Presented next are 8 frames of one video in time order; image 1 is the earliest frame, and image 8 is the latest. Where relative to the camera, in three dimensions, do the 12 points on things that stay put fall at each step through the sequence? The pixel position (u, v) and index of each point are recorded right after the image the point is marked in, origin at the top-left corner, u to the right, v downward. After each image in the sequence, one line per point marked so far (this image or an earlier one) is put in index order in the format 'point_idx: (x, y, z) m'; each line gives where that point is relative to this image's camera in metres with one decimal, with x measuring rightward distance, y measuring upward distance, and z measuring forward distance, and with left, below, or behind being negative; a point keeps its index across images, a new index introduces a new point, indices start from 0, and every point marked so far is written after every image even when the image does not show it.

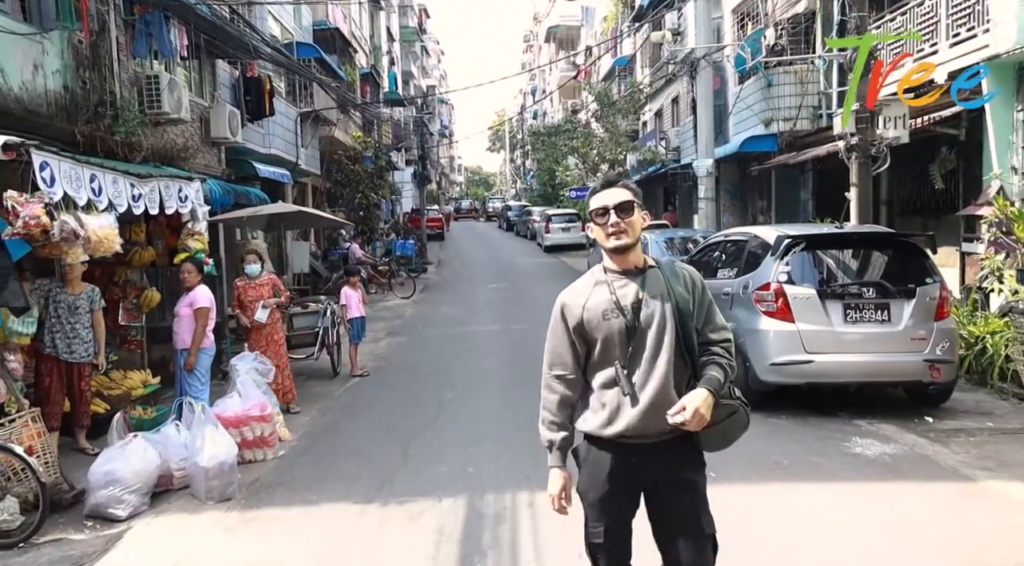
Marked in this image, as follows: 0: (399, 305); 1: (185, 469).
0: (-2.3, -0.5, +17.2) m
1: (-2.2, -1.2, +5.6) m
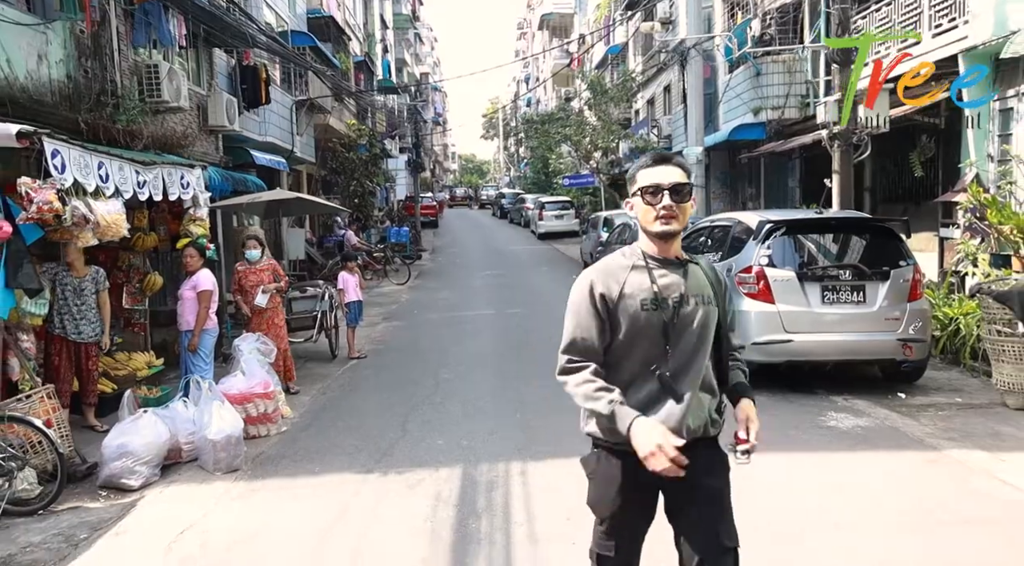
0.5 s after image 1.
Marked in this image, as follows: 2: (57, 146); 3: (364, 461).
0: (-2.5, -0.2, +17.5) m
1: (-2.2, -1.1, +5.9) m
2: (-3.3, +1.0, +6.0) m
3: (-1.0, -1.2, +5.9) m
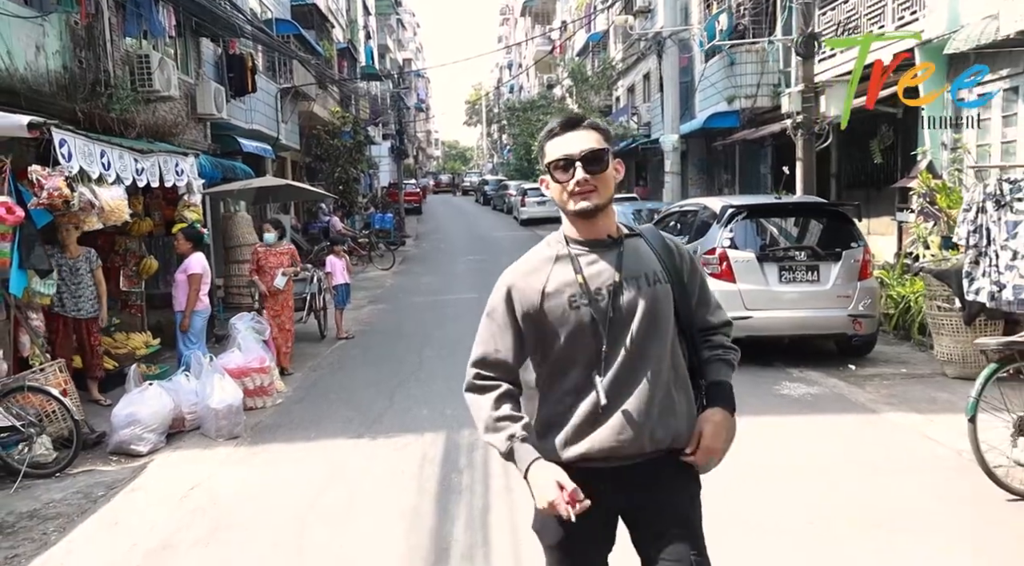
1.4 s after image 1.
0: (-2.9, +0.2, +17.9) m
1: (-2.4, -1.0, +6.3) m
2: (-3.4, +1.1, +6.4) m
3: (-1.2, -1.1, +6.3) m
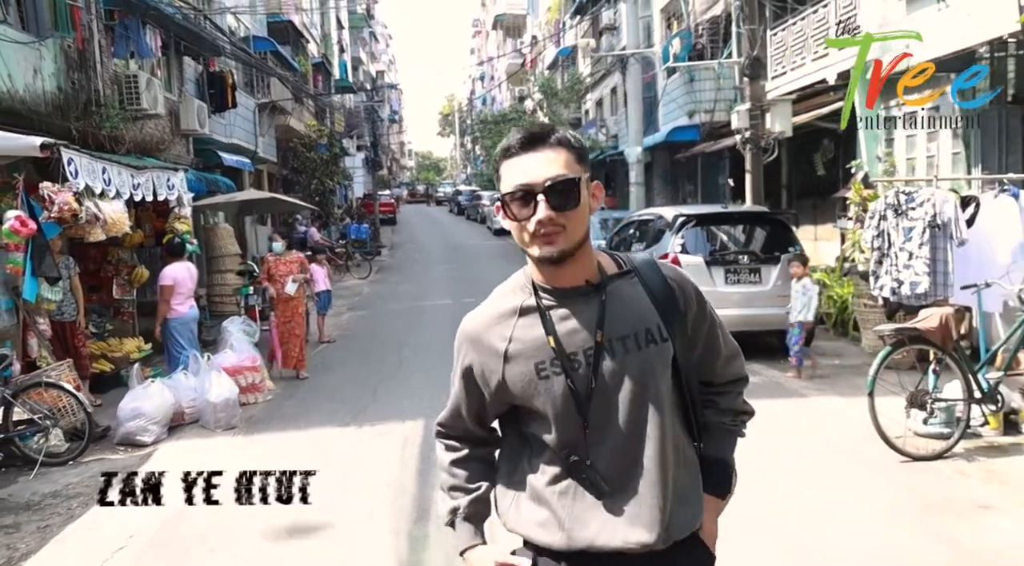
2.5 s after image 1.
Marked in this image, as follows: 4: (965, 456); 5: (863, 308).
0: (-3.5, 0.0, +18.5) m
1: (-2.6, -1.0, +6.9) m
2: (-3.7, +1.1, +7.0) m
3: (-1.4, -1.1, +7.0) m
4: (+2.7, -1.0, +5.0) m
5: (+3.2, -0.2, +7.6) m
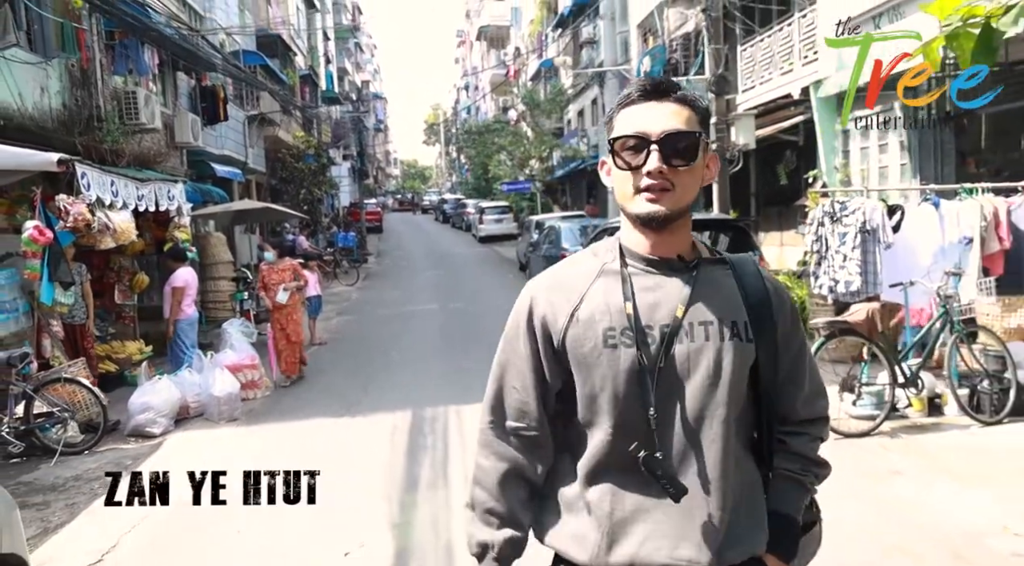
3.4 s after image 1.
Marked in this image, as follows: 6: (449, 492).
0: (-3.8, -0.2, +19.1) m
1: (-2.8, -1.1, +7.5) m
2: (-3.9, +1.0, +7.6) m
3: (-1.6, -1.2, +7.6) m
4: (+2.6, -1.0, +5.6) m
5: (+3.0, -0.2, +8.2) m
6: (-0.4, -1.3, +5.1) m
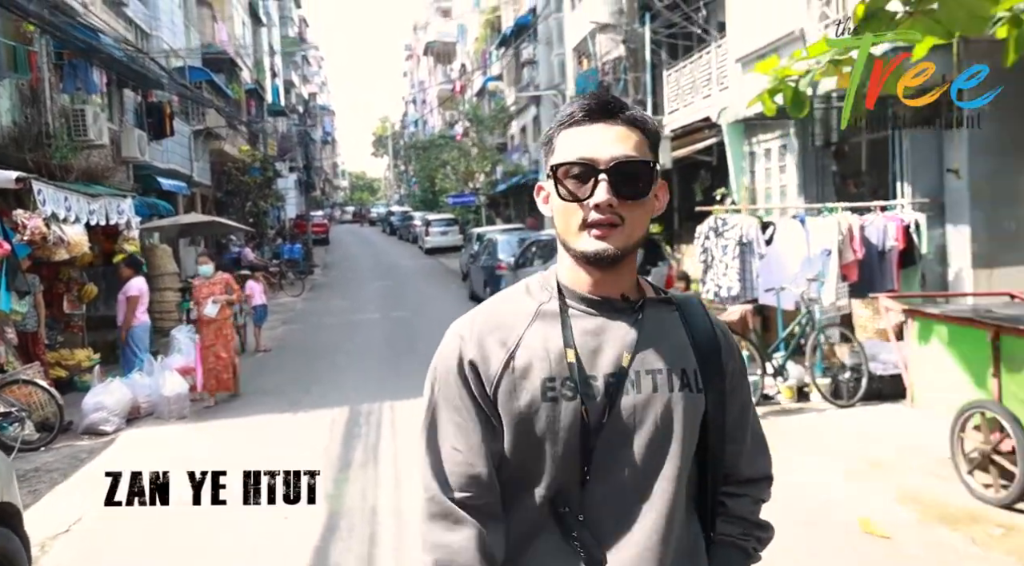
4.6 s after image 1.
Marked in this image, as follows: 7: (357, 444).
0: (-5.2, -0.4, +19.6) m
1: (-3.5, -1.2, +8.1) m
2: (-4.6, +0.9, +8.1) m
3: (-2.3, -1.2, +8.2) m
4: (+2.0, -1.1, +6.5) m
5: (+2.2, -0.3, +9.2) m
6: (-0.9, -1.3, +5.8) m
7: (-1.2, -1.3, +6.5) m
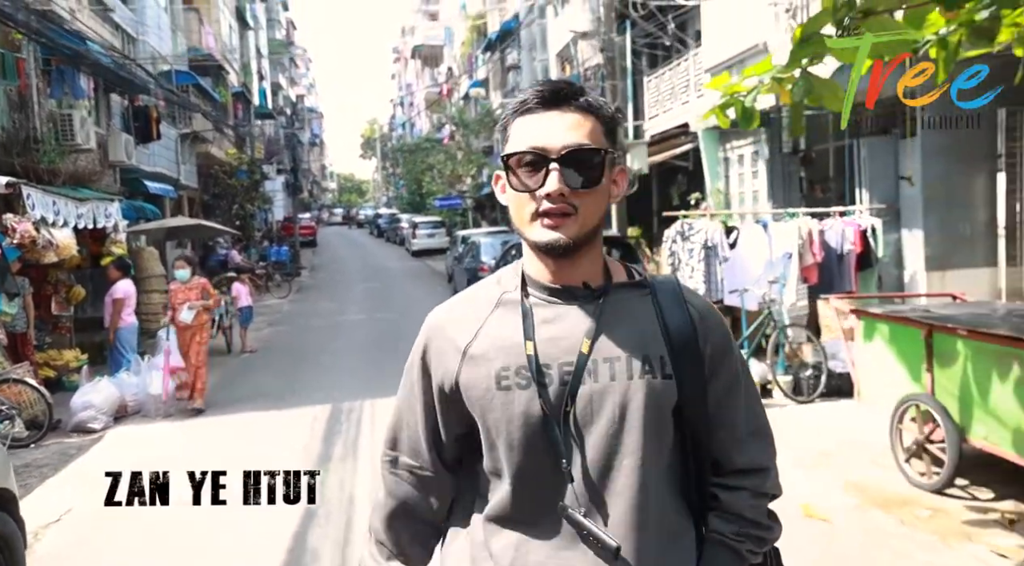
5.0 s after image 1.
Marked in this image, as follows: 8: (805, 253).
0: (-5.6, -0.5, +19.8) m
1: (-3.7, -1.2, +8.3) m
2: (-4.8, +0.9, +8.4) m
3: (-2.5, -1.3, +8.5) m
4: (+1.7, -1.1, +6.8) m
5: (+2.0, -0.3, +9.5) m
6: (-1.2, -1.3, +6.1) m
7: (-1.4, -1.3, +6.8) m
8: (+2.5, +0.3, +7.1) m
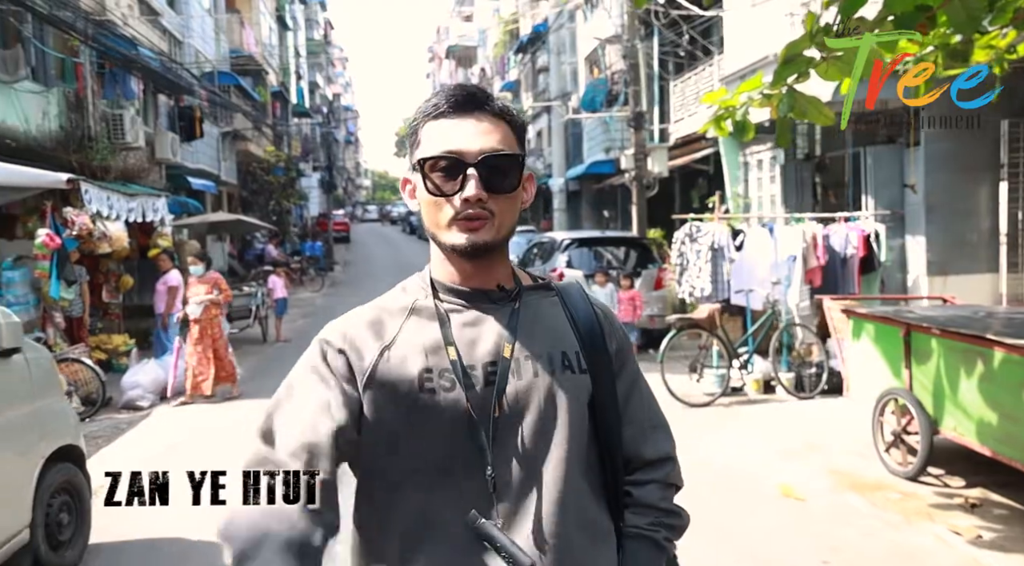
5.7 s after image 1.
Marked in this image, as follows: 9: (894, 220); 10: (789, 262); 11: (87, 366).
0: (-5.0, -0.3, +20.5) m
1: (-3.6, -1.1, +9.0) m
2: (-4.6, +1.0, +9.0) m
3: (-2.4, -1.2, +9.1) m
4: (+1.9, -1.1, +7.3) m
5: (+2.2, -0.3, +9.9) m
6: (-1.1, -1.3, +6.6) m
7: (-1.3, -1.2, +7.3) m
8: (+2.7, +0.2, +7.5) m
9: (+4.0, +0.7, +8.8) m
10: (+2.5, +0.2, +7.6) m
11: (-4.2, -0.8, +8.3) m
